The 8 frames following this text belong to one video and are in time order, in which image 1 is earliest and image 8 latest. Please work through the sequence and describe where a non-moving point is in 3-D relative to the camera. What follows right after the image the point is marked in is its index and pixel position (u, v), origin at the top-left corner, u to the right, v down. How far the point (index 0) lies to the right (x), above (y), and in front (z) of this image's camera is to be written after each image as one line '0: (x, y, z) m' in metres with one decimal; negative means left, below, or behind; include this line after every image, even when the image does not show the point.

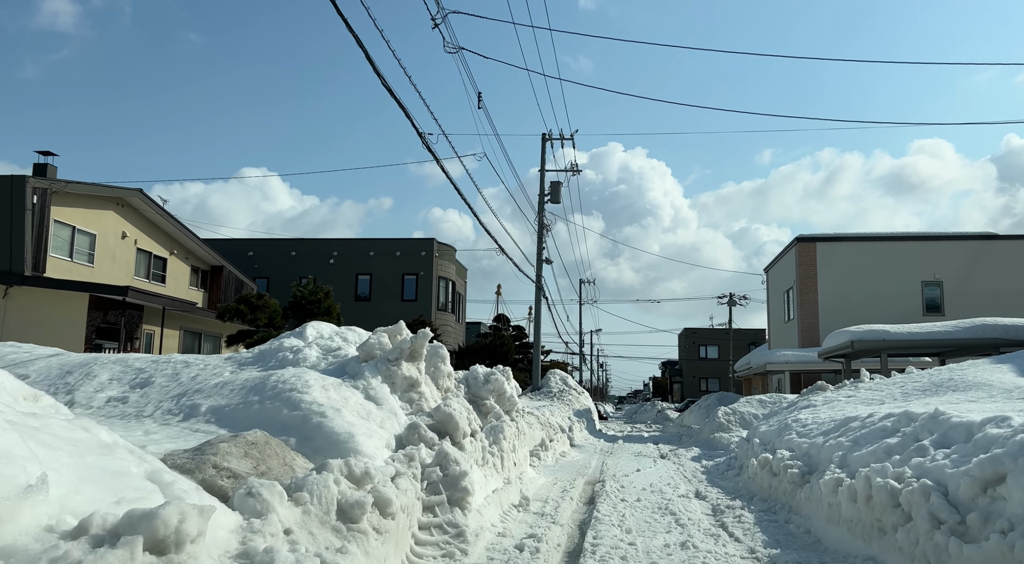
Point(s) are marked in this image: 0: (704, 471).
0: (+3.0, -2.9, +13.7) m
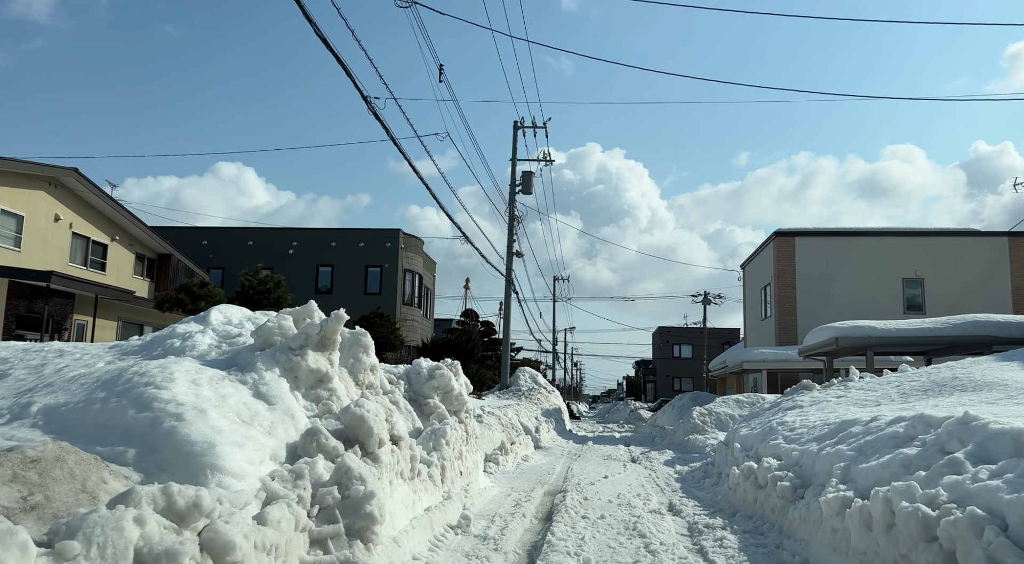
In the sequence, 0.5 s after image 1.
0: (+2.3, -2.8, +12.5) m
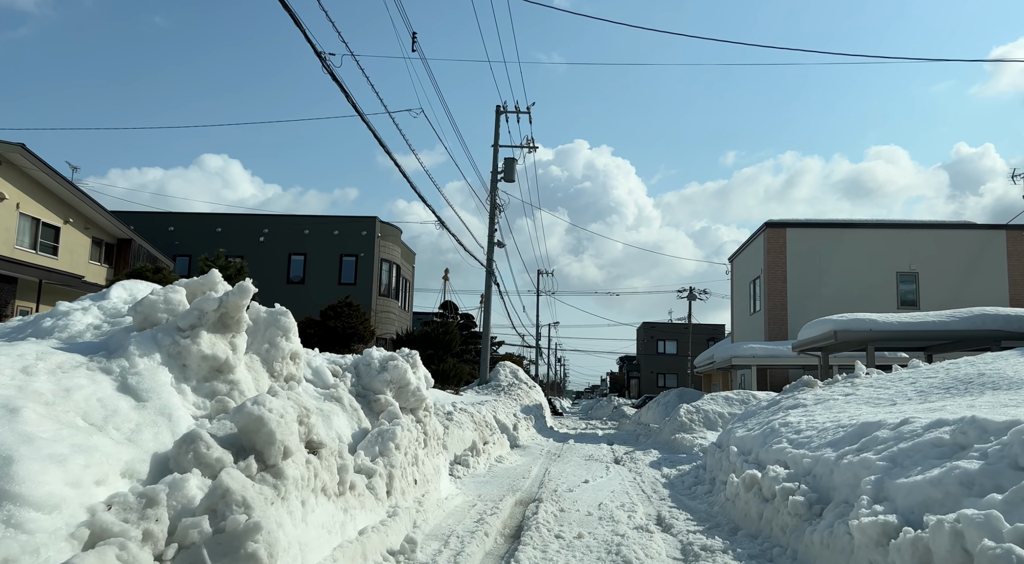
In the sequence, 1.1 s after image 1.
0: (+2.0, -2.6, +11.3) m
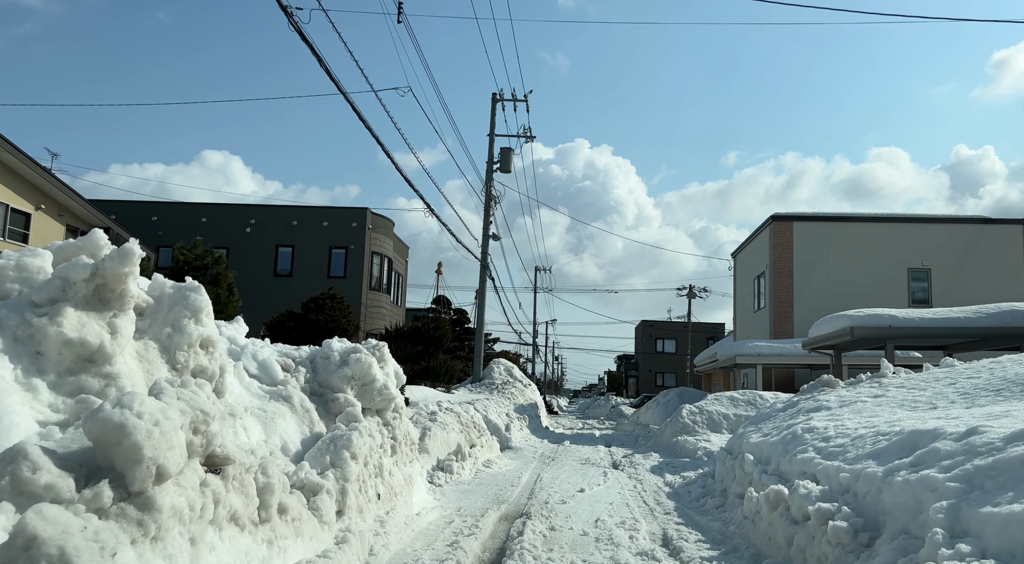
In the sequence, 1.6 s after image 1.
0: (+1.8, -2.4, +10.2) m
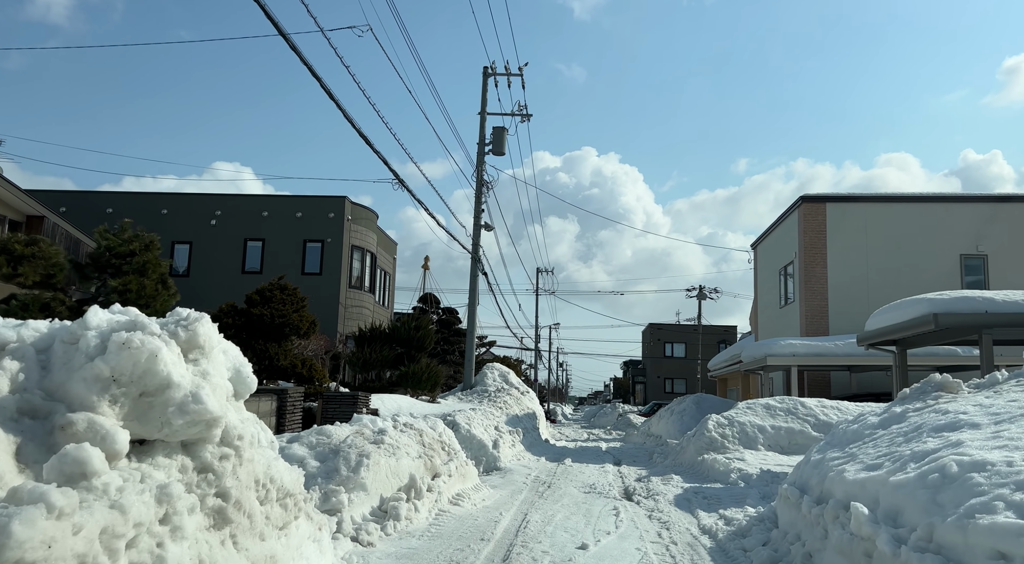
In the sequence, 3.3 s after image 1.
0: (+1.6, -2.1, +6.9) m
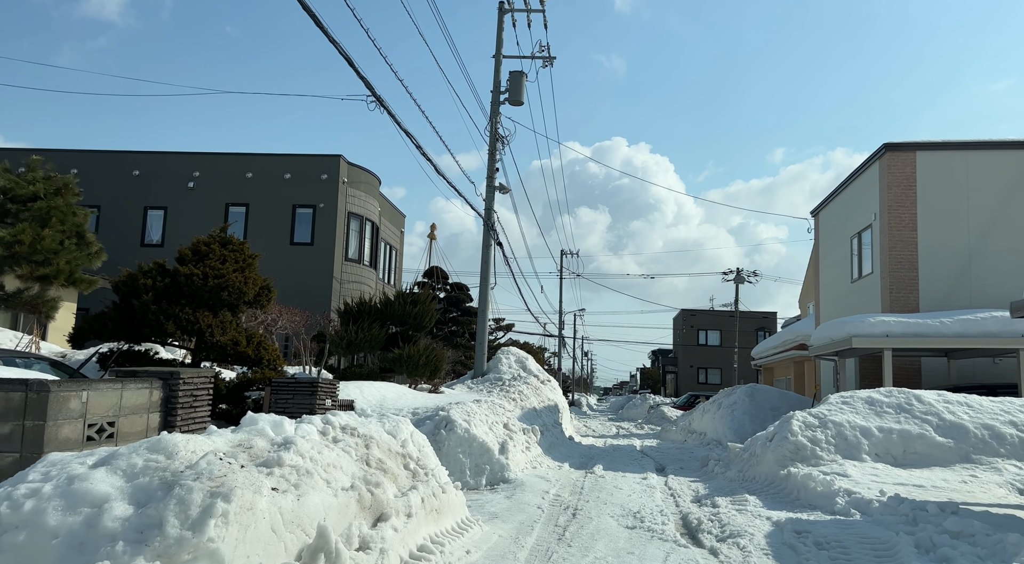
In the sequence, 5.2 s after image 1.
0: (+1.5, -1.5, +3.0) m
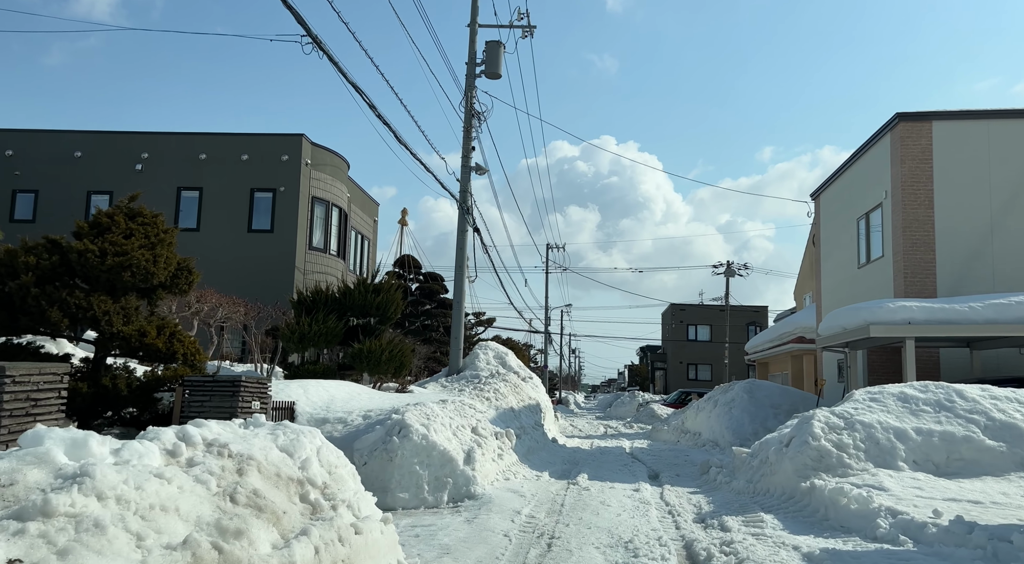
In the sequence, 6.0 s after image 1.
0: (+1.3, -1.3, +1.1) m
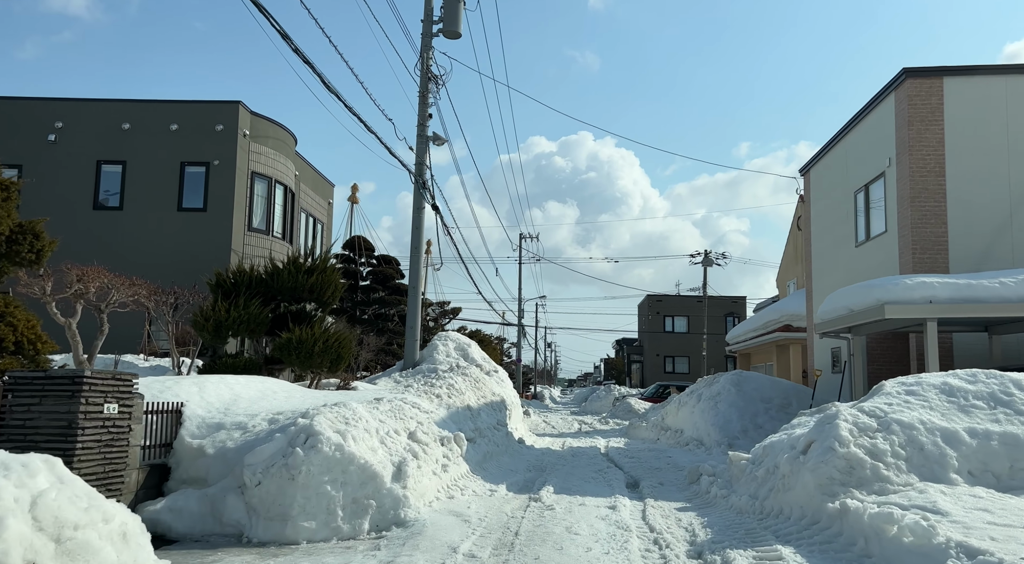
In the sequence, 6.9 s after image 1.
0: (+1.0, -1.0, -1.1) m
